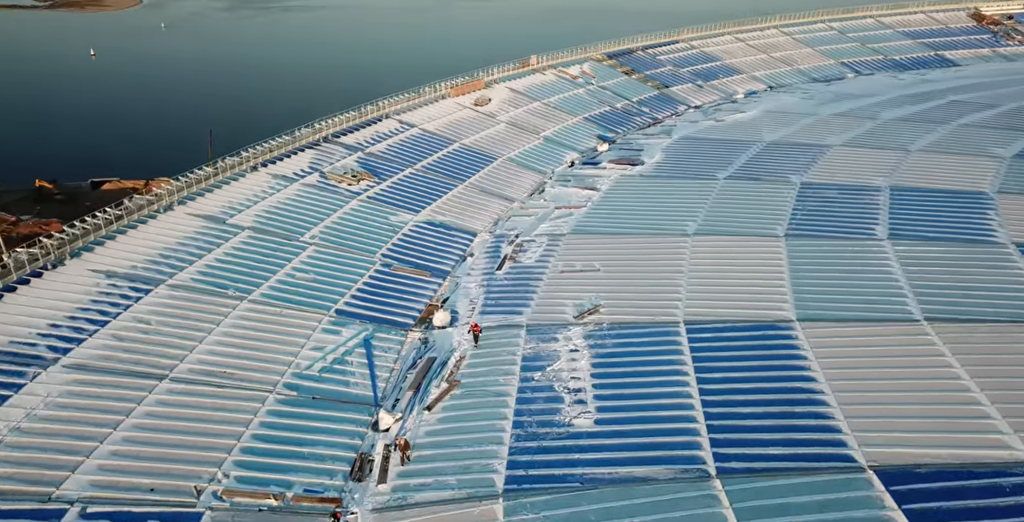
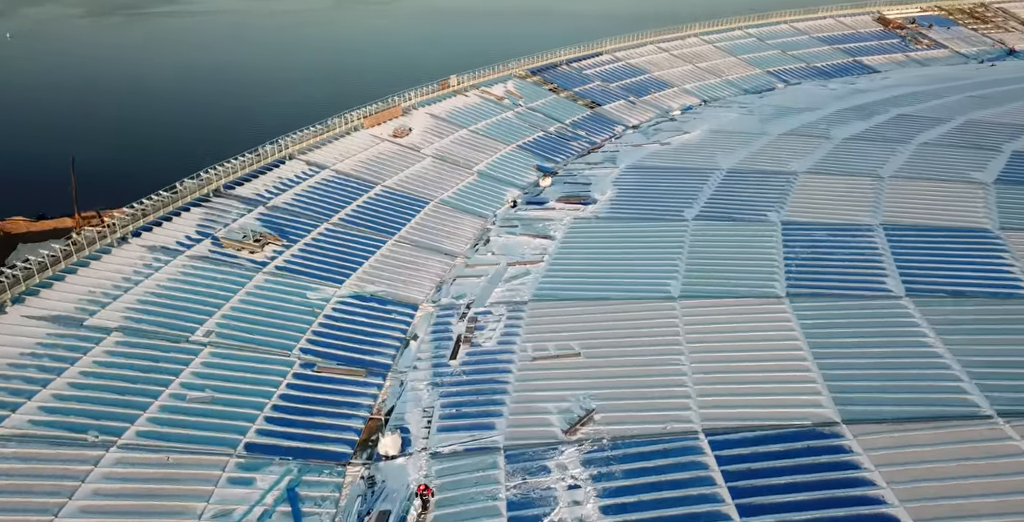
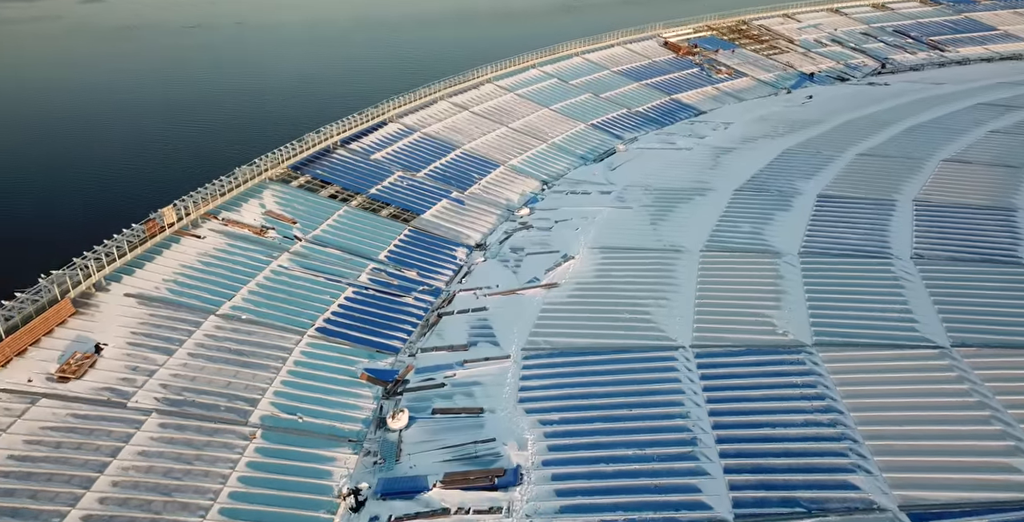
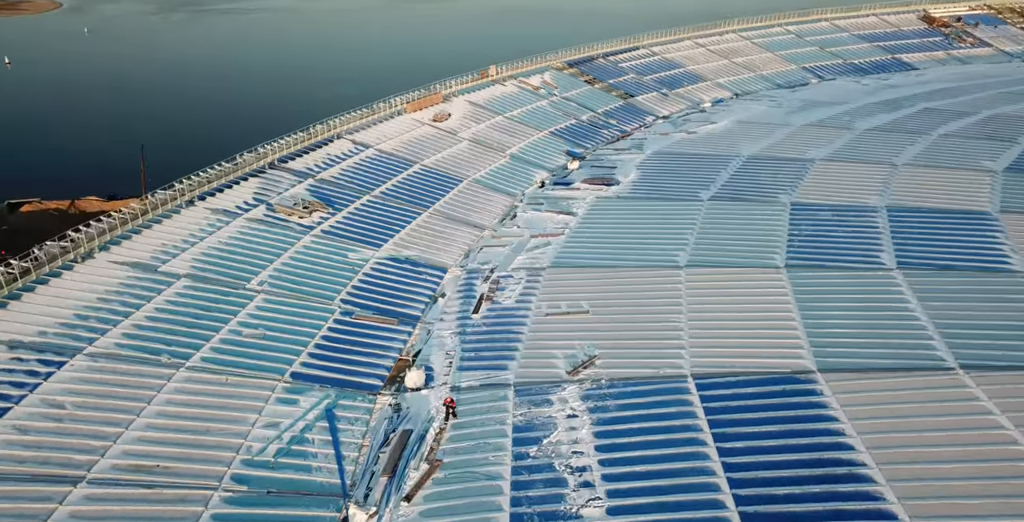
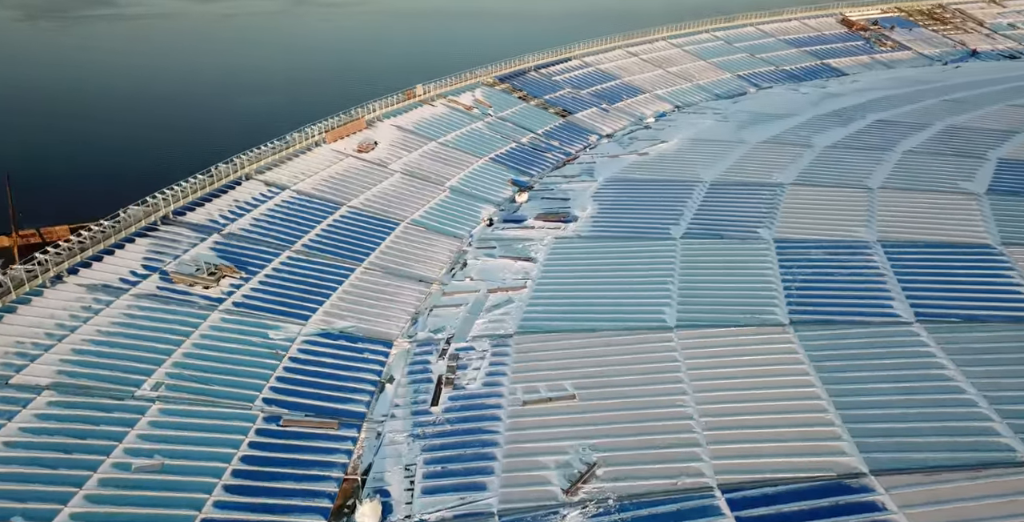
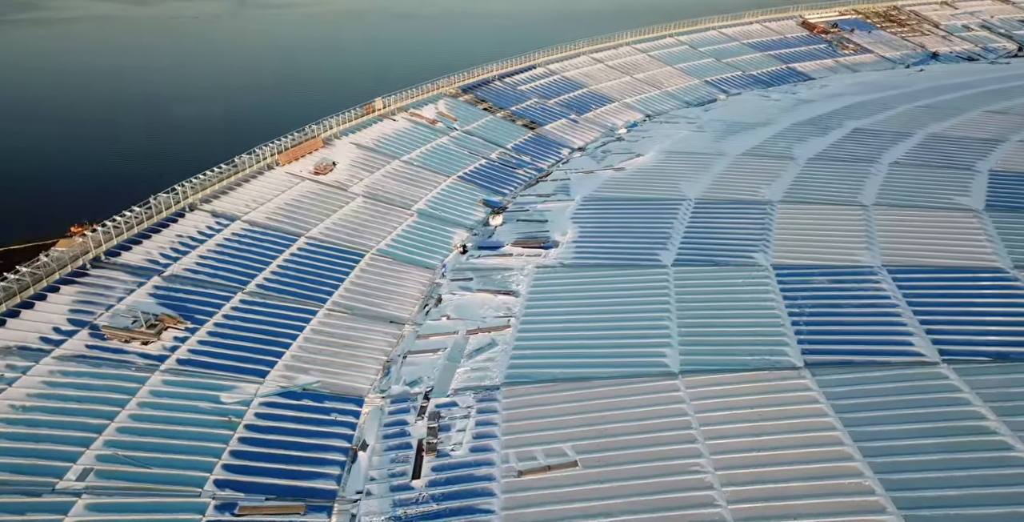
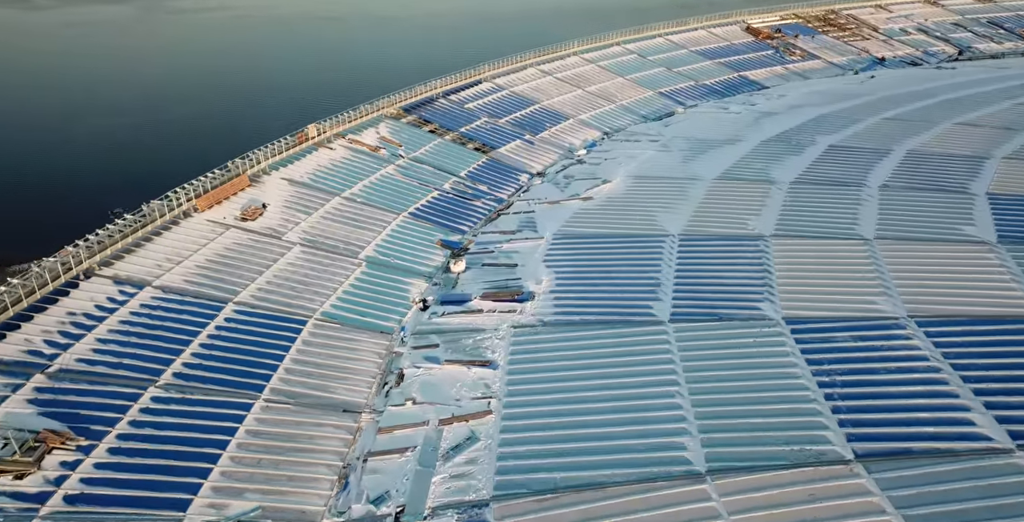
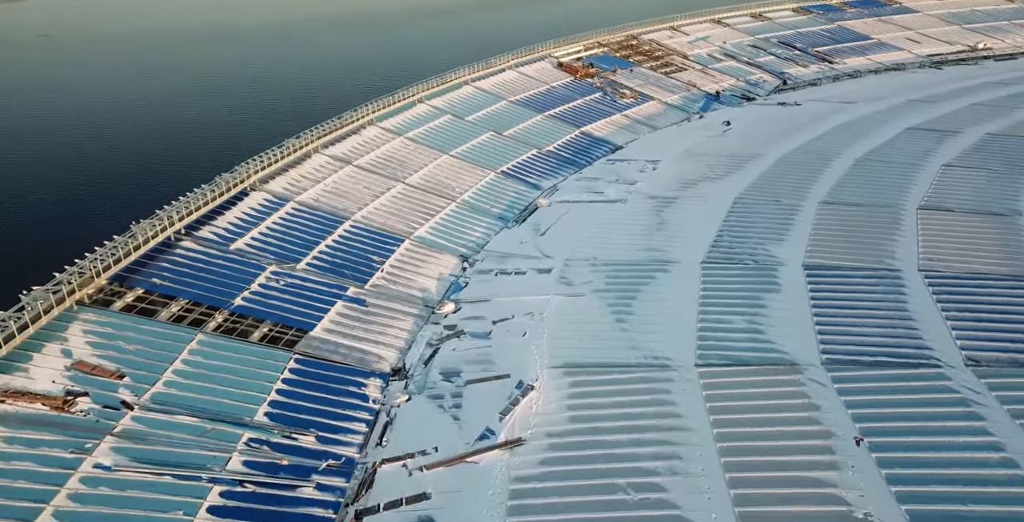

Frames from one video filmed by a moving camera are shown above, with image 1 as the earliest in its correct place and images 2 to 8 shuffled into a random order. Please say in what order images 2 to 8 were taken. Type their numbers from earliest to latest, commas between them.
4, 2, 5, 6, 7, 3, 8
